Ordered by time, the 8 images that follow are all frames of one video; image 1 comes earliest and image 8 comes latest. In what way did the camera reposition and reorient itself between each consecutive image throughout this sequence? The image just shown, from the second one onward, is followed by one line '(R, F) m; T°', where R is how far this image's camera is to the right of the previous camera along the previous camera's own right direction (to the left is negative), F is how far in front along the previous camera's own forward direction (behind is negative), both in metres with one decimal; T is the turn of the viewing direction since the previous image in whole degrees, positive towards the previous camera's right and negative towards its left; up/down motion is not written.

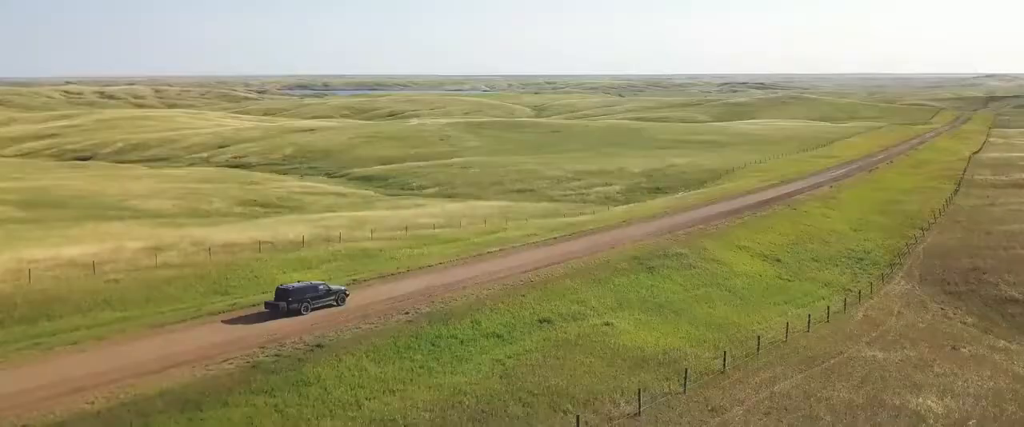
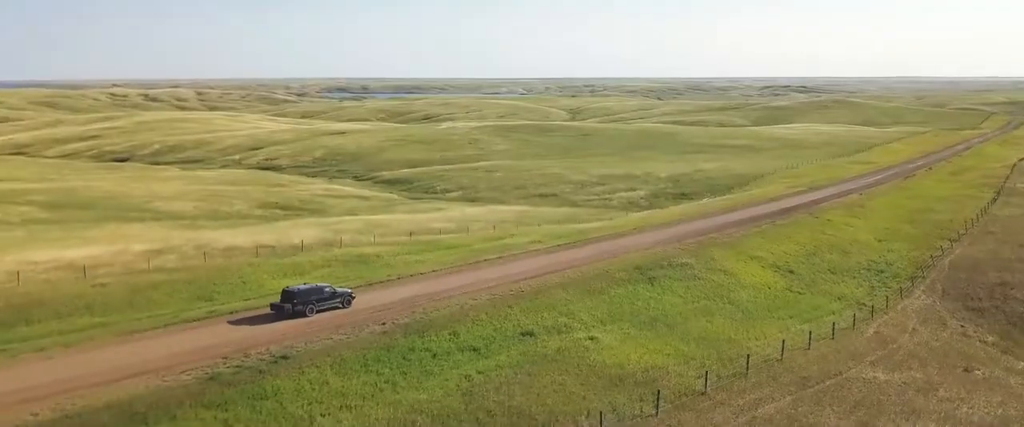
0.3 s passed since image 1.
(+1.8, +1.1) m; -3°
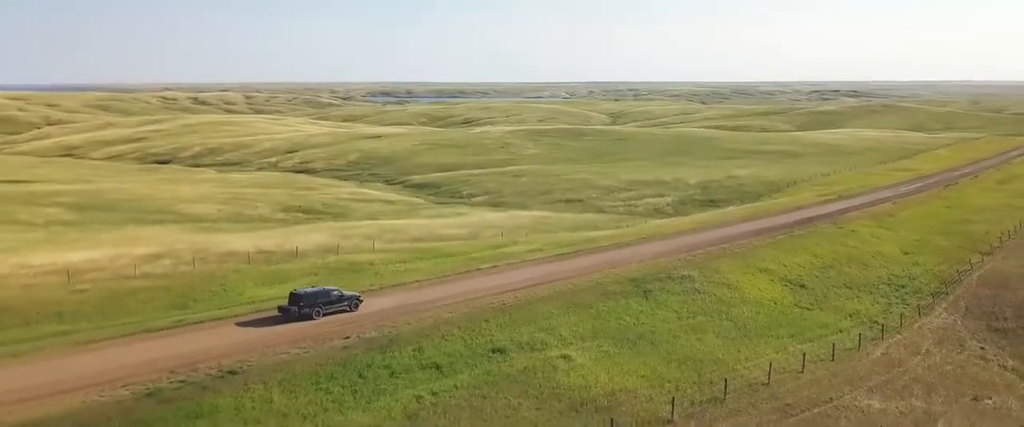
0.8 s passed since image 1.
(+2.2, +1.4) m; -3°
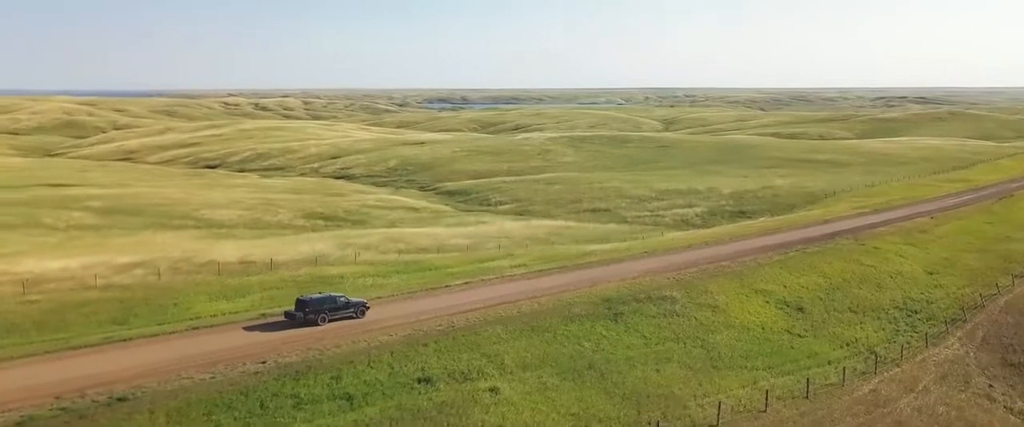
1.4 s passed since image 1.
(+3.6, +2.1) m; -4°
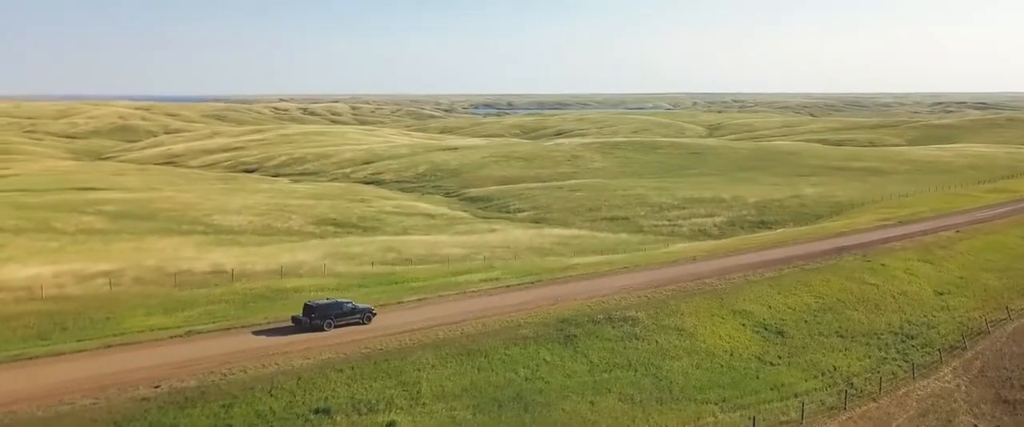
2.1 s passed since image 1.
(+3.7, +2.0) m; -3°
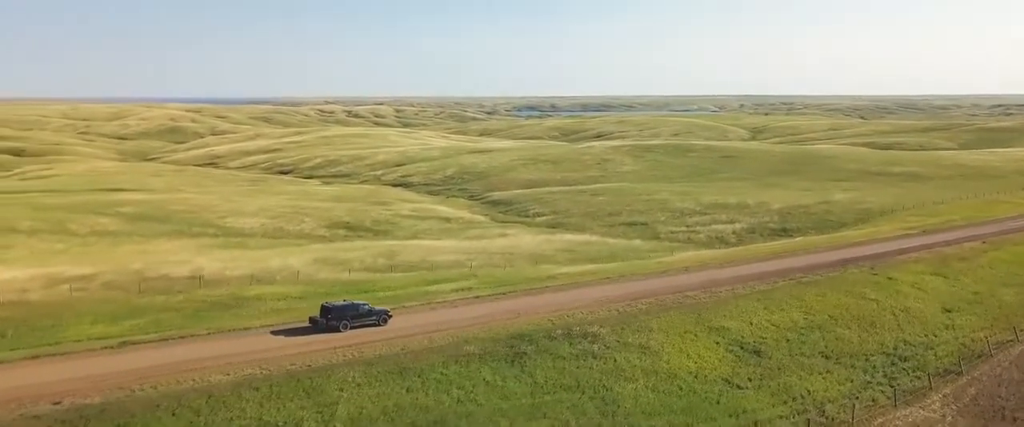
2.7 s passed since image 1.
(+3.3, +1.7) m; -3°
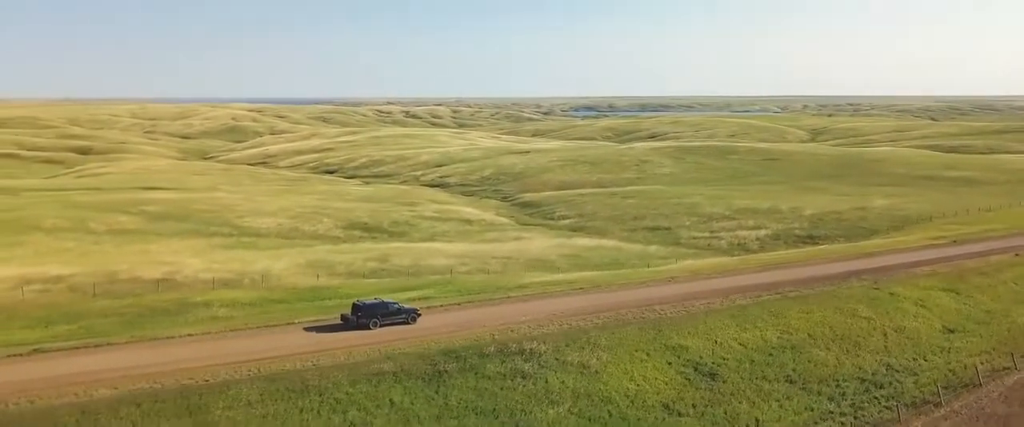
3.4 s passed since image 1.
(+4.3, +1.9) m; -4°
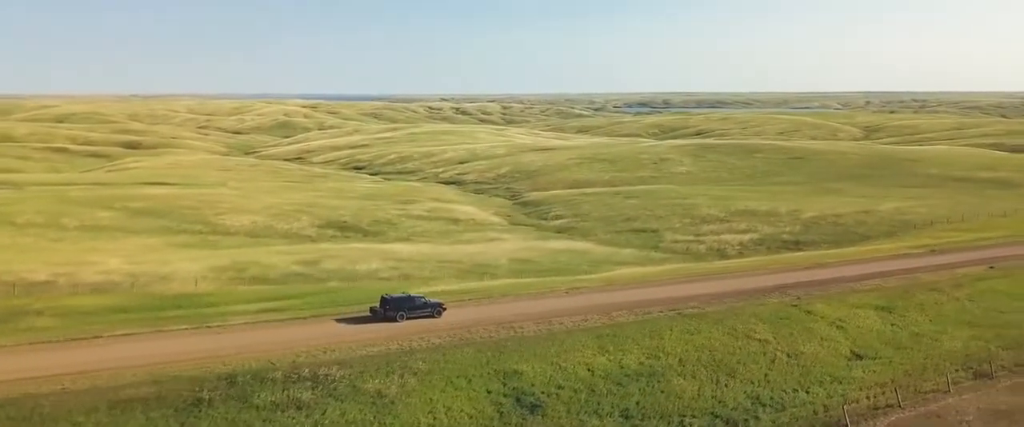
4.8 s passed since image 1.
(+8.1, +3.1) m; -4°
